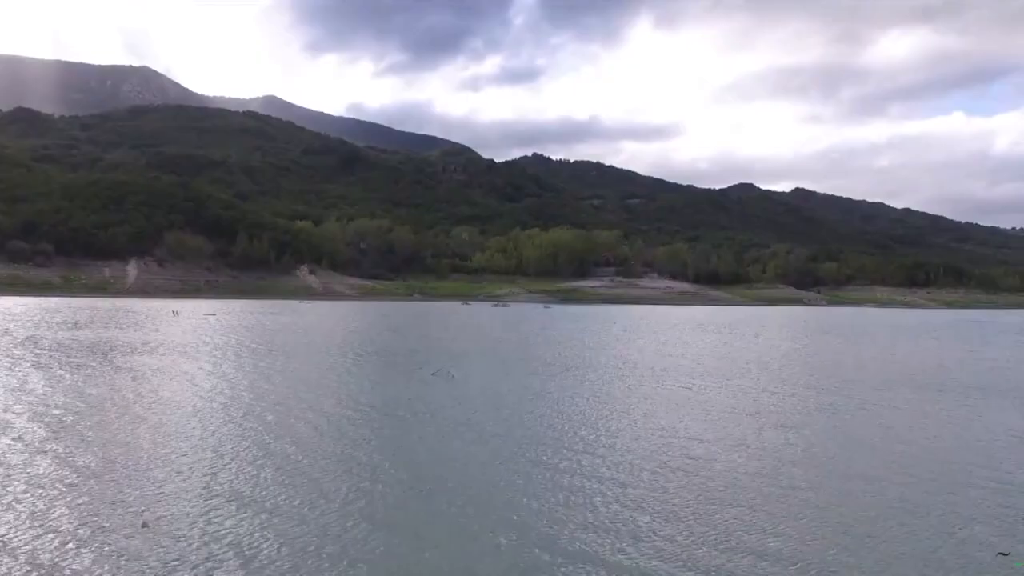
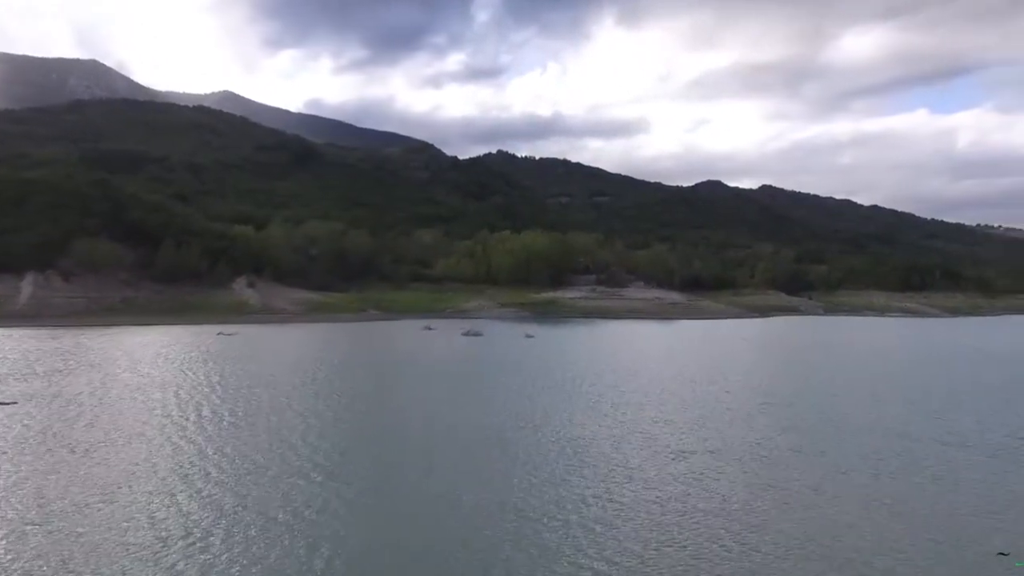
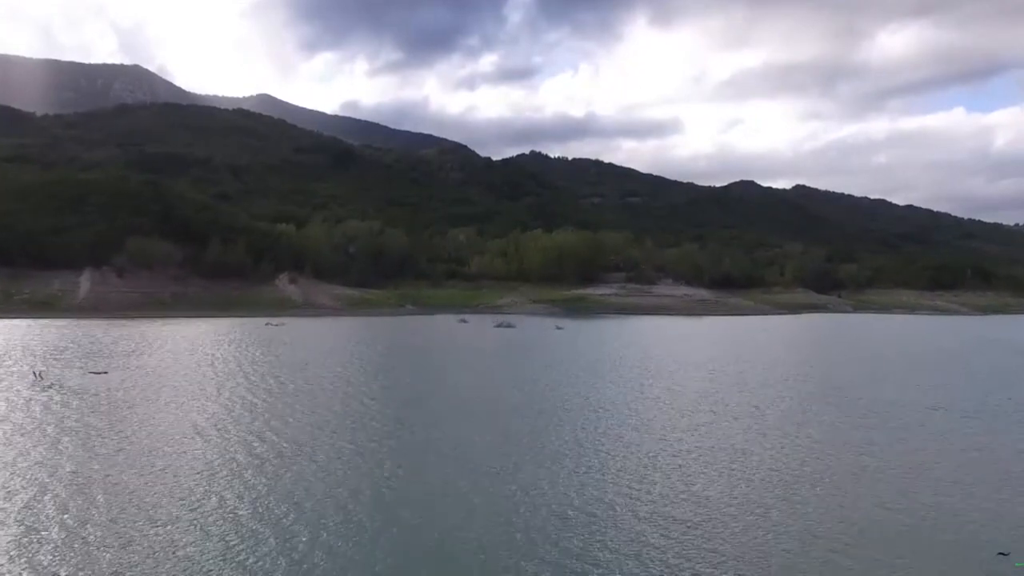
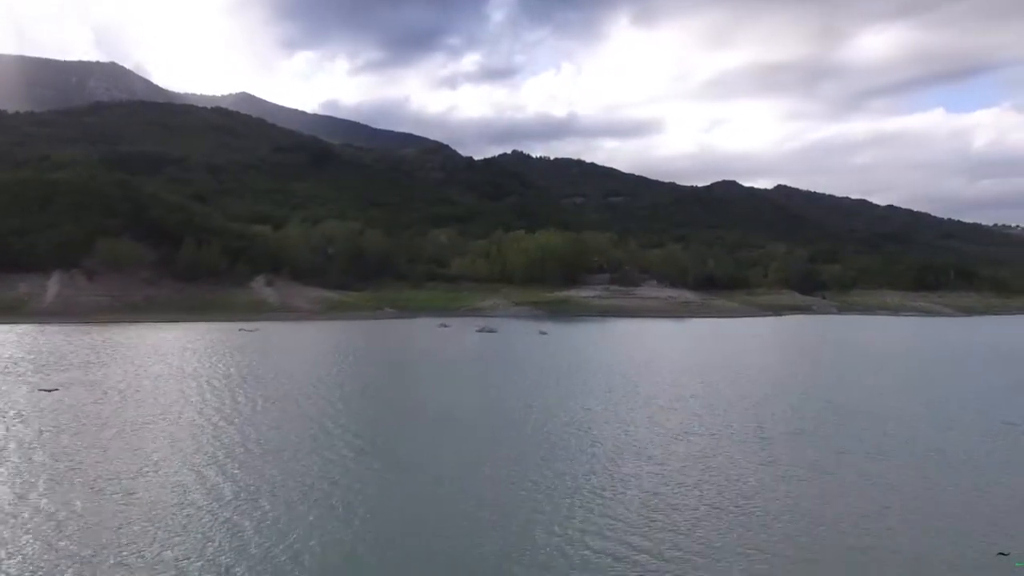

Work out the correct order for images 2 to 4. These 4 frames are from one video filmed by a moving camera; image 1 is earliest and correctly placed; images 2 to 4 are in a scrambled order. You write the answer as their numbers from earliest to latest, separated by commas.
3, 4, 2
